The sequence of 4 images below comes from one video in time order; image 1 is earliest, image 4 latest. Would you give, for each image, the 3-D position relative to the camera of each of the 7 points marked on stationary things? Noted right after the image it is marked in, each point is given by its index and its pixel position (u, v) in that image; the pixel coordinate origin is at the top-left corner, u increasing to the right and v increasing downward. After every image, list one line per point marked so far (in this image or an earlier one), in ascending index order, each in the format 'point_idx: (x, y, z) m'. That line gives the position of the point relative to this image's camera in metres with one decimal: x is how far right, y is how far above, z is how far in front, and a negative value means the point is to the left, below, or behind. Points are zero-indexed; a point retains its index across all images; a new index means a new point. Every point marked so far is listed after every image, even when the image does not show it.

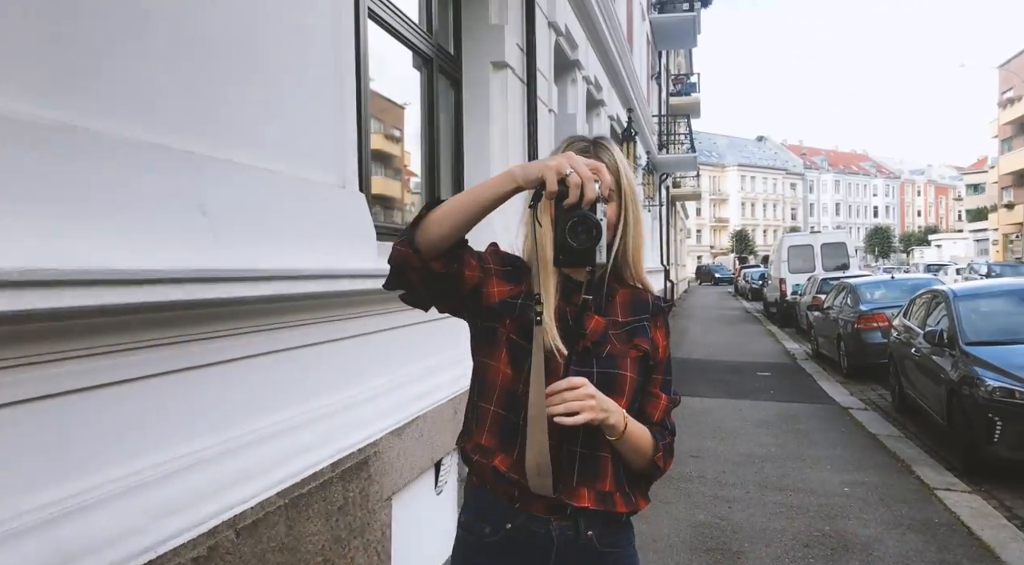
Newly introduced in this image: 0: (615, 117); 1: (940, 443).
0: (+1.7, +2.7, +11.6) m
1: (+4.2, -1.6, +7.1) m
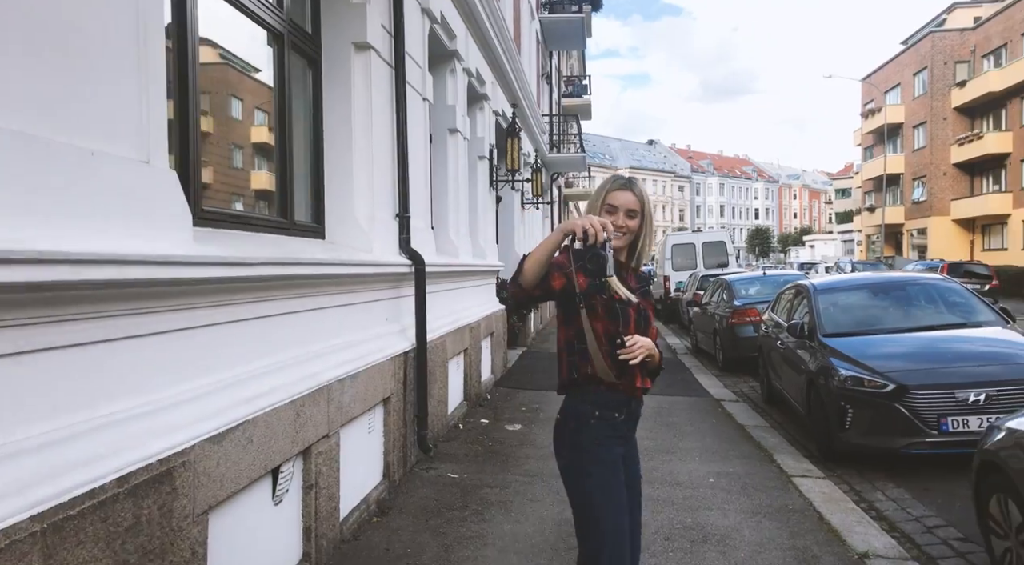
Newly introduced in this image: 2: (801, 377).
0: (-0.2, +2.7, +11.5) m
1: (+3.0, -1.5, +7.4) m
2: (+2.9, -0.9, +7.1) m
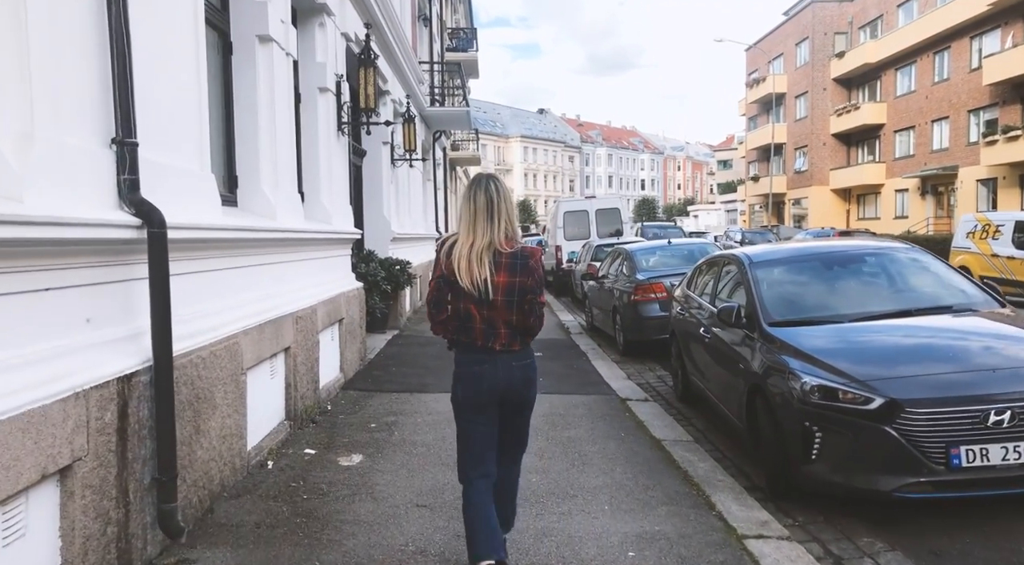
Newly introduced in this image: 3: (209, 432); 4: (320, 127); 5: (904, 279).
0: (-2.0, +3.1, +9.1) m
1: (+1.8, -1.3, +5.7) m
2: (+1.7, -0.7, +5.4) m
3: (-1.7, -0.8, +4.1) m
4: (-2.1, +1.7, +7.7) m
5: (+3.3, 0.0, +5.7) m
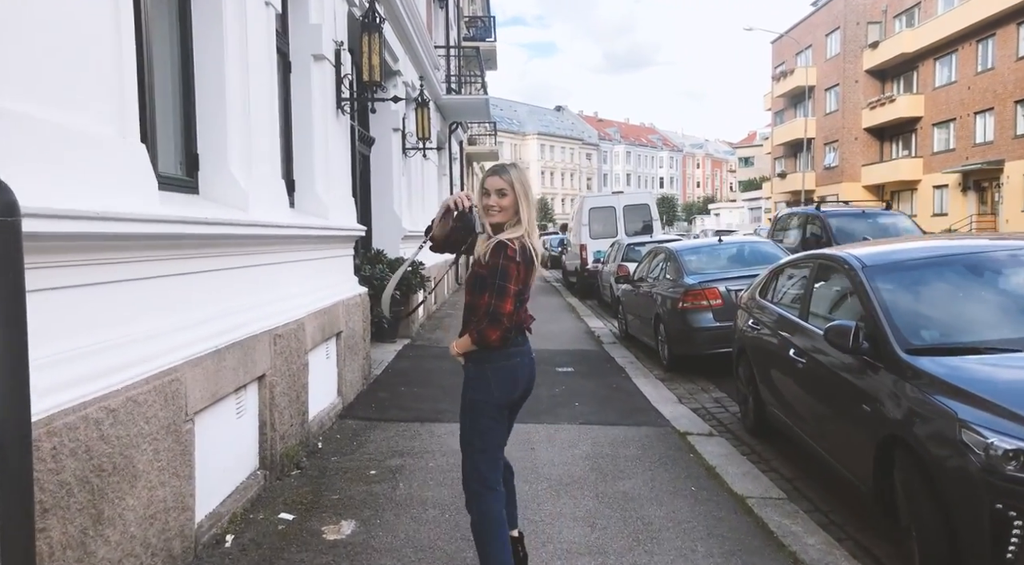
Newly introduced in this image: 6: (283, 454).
0: (-1.7, +3.0, +7.8) m
1: (+2.0, -1.3, +4.3) m
2: (+1.9, -0.8, +4.0) m
3: (-1.5, -0.9, +2.8) m
4: (-1.8, +1.6, +6.4) m
5: (+3.6, -0.1, +4.3) m
6: (-1.5, -1.1, +4.7) m
